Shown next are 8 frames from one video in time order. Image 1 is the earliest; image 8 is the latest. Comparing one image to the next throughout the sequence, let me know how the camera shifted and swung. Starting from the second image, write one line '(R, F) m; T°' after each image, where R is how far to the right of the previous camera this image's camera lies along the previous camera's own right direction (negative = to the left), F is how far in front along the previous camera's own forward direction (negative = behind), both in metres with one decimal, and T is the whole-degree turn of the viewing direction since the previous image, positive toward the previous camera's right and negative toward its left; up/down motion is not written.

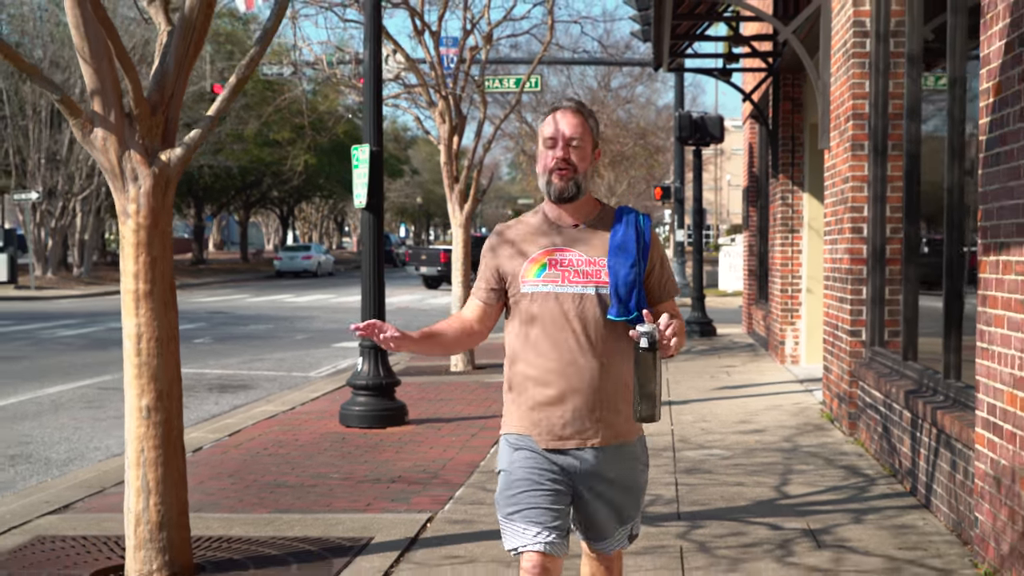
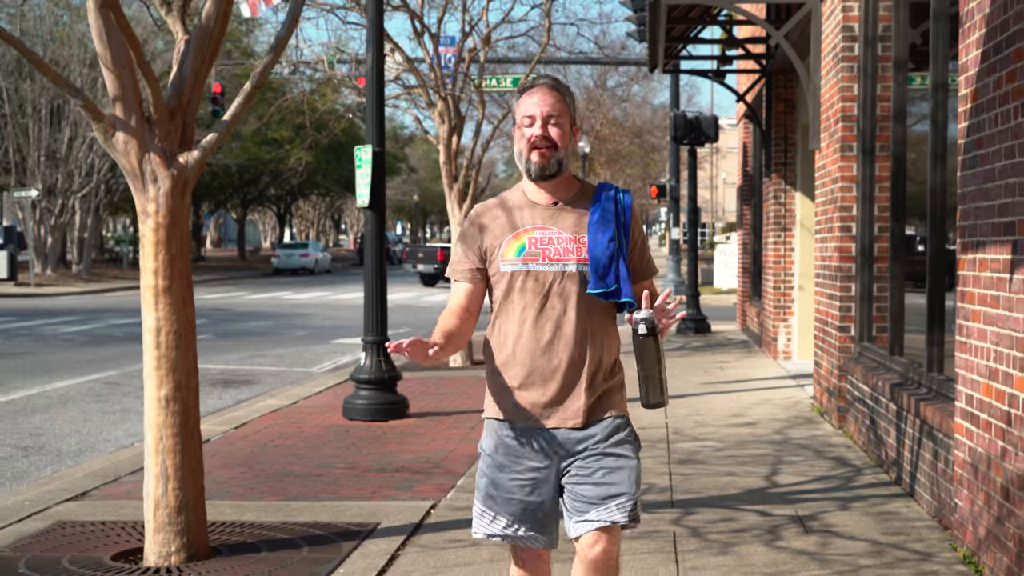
(0.0, -0.3) m; 0°
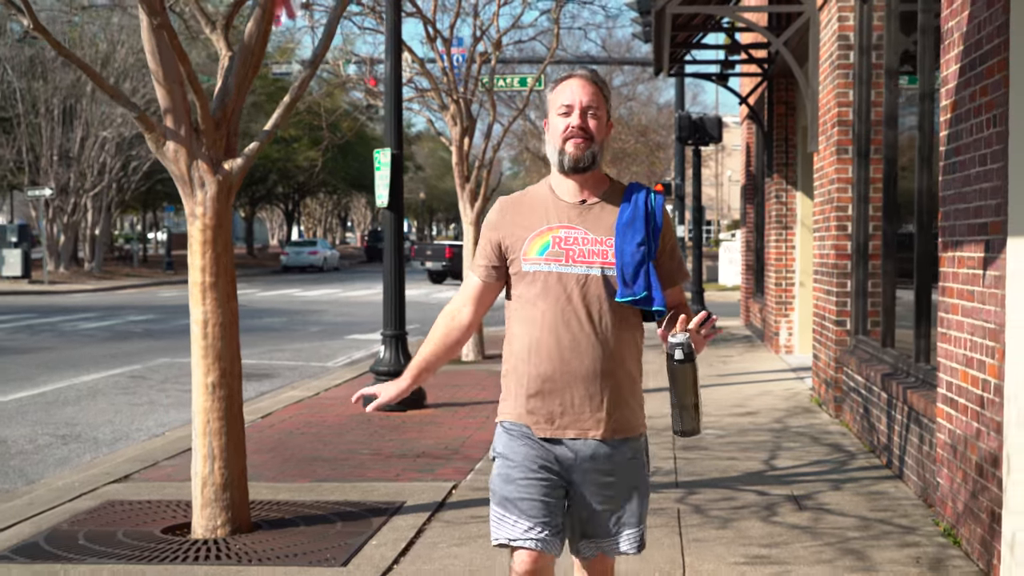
(0.0, -0.5) m; 0°
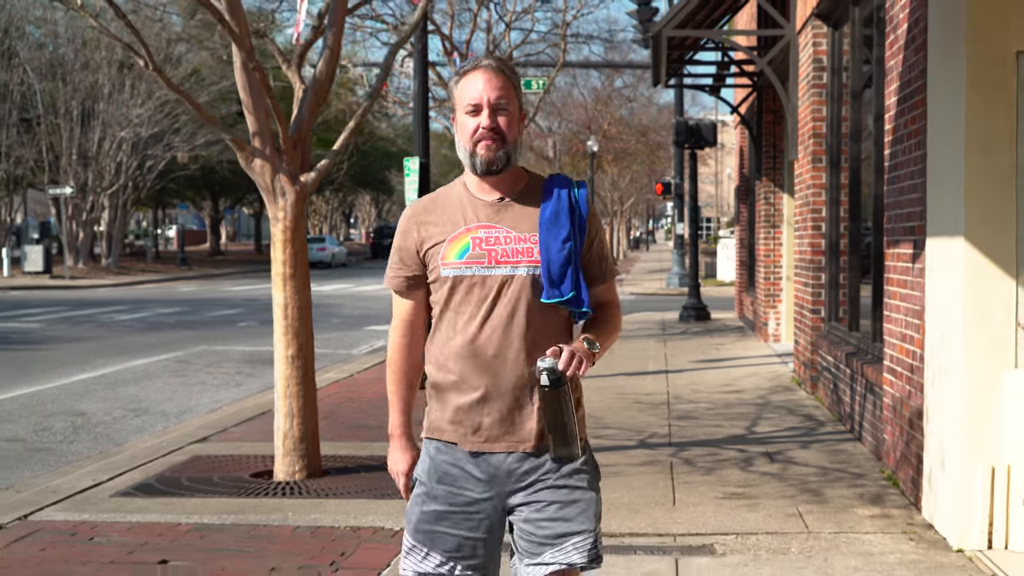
(-0.1, -1.3) m; 0°
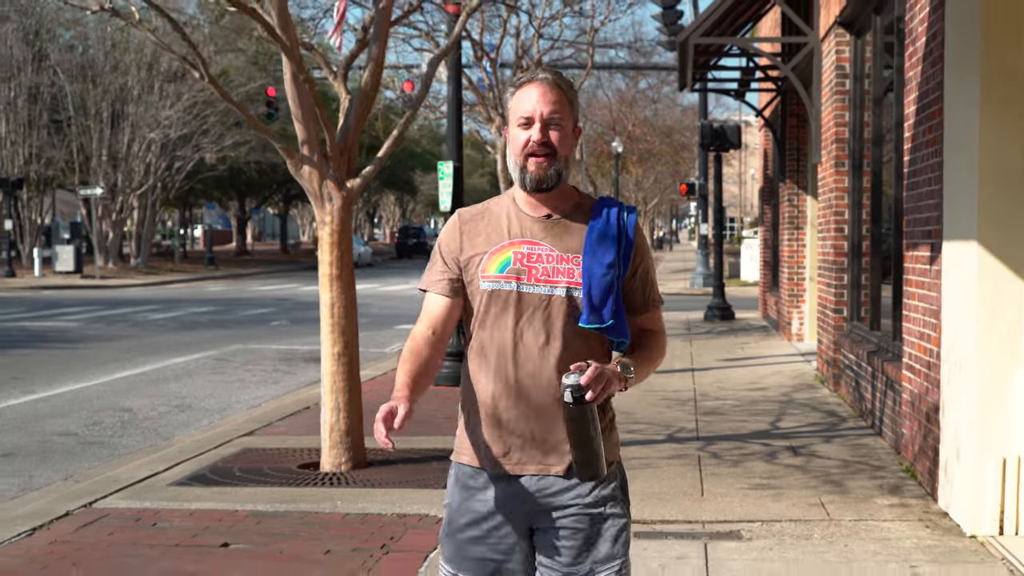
(-0.1, -0.4) m; -1°
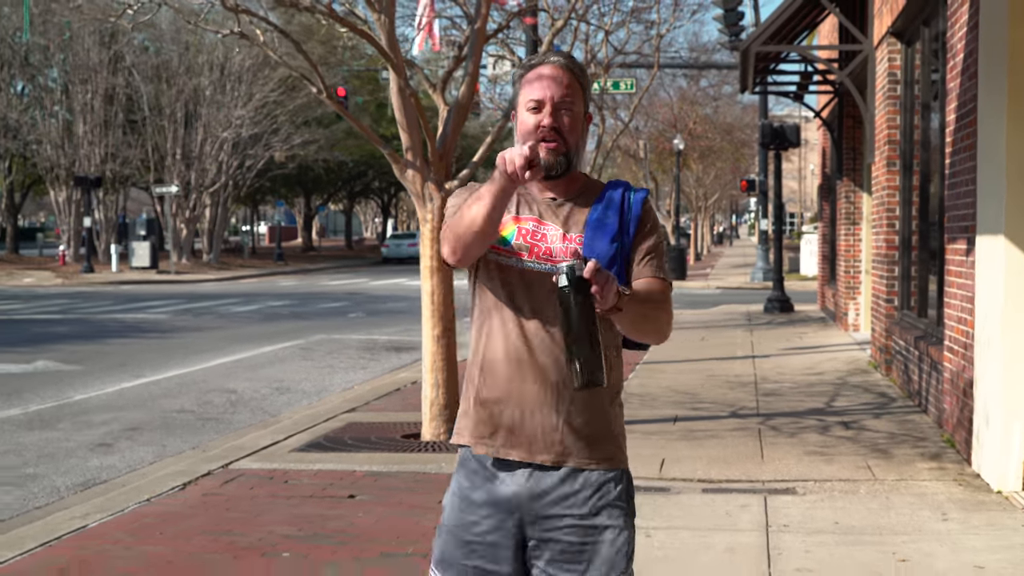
(-0.1, -0.9) m; -2°
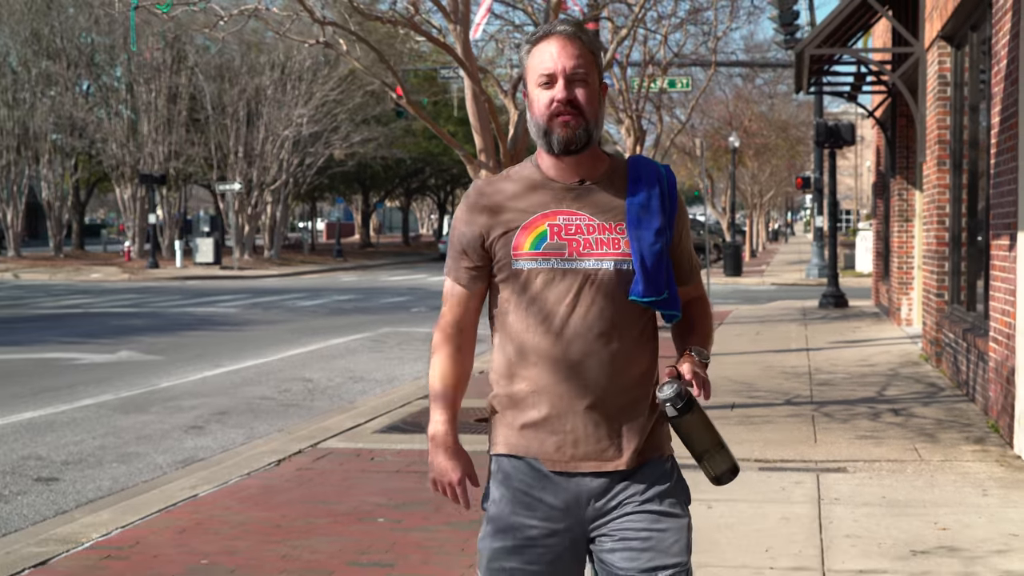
(-0.1, -0.5) m; -2°
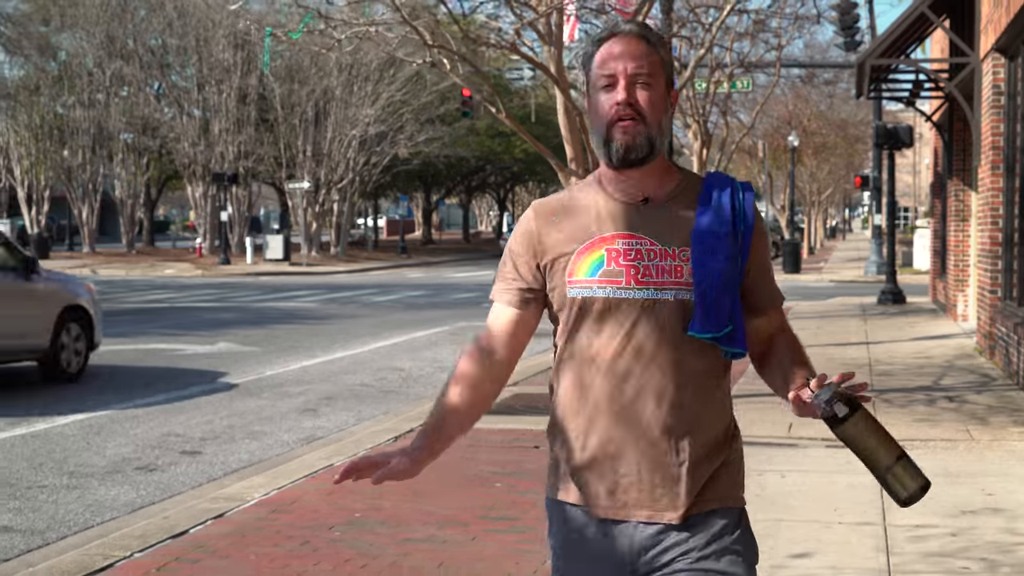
(-0.2, -0.9) m; -2°
